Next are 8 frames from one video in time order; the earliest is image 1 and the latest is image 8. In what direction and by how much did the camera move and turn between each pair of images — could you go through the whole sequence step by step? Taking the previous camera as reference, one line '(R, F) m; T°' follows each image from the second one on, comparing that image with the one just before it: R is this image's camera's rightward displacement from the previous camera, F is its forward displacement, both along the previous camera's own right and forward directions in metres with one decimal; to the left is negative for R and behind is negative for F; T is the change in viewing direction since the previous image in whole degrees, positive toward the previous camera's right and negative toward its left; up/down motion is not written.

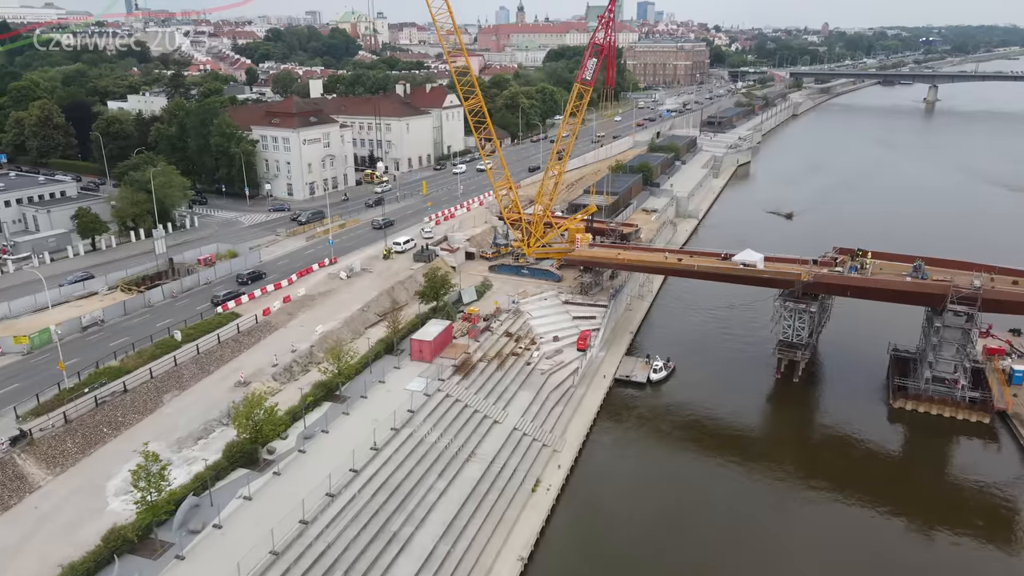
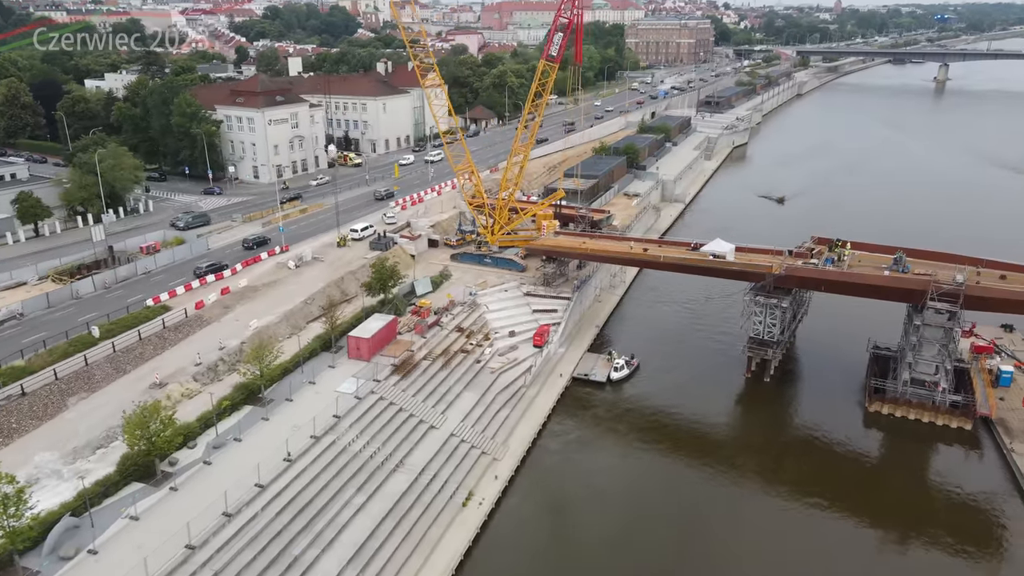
(+3.1, +2.8) m; -1°
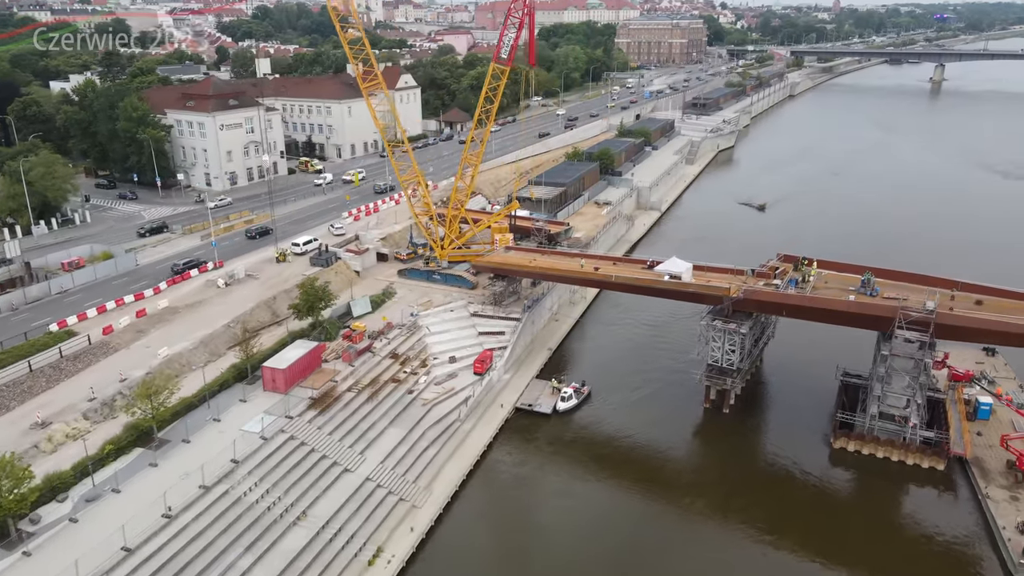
(+3.1, +3.0) m; 0°
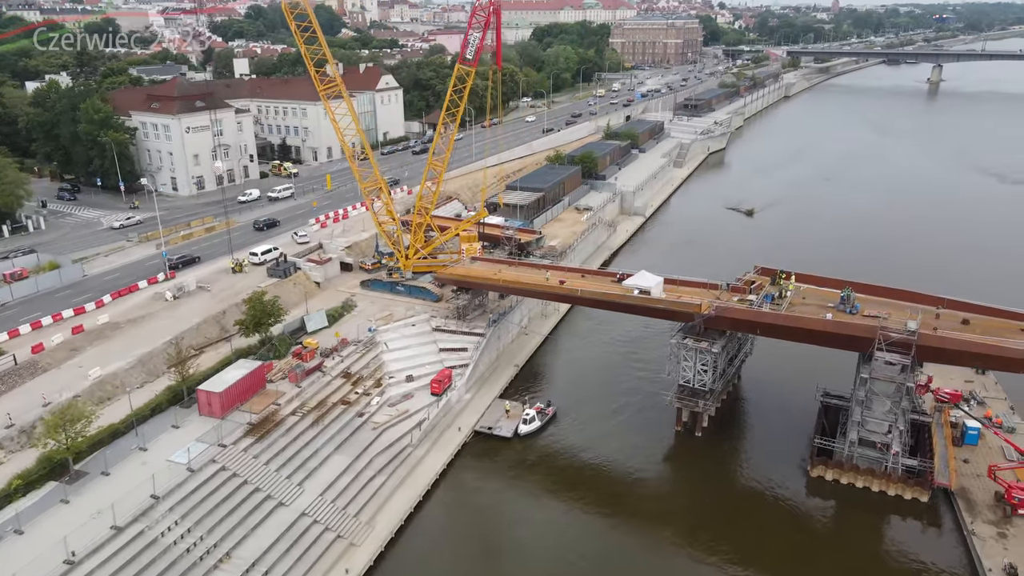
(+1.9, +2.1) m; 0°
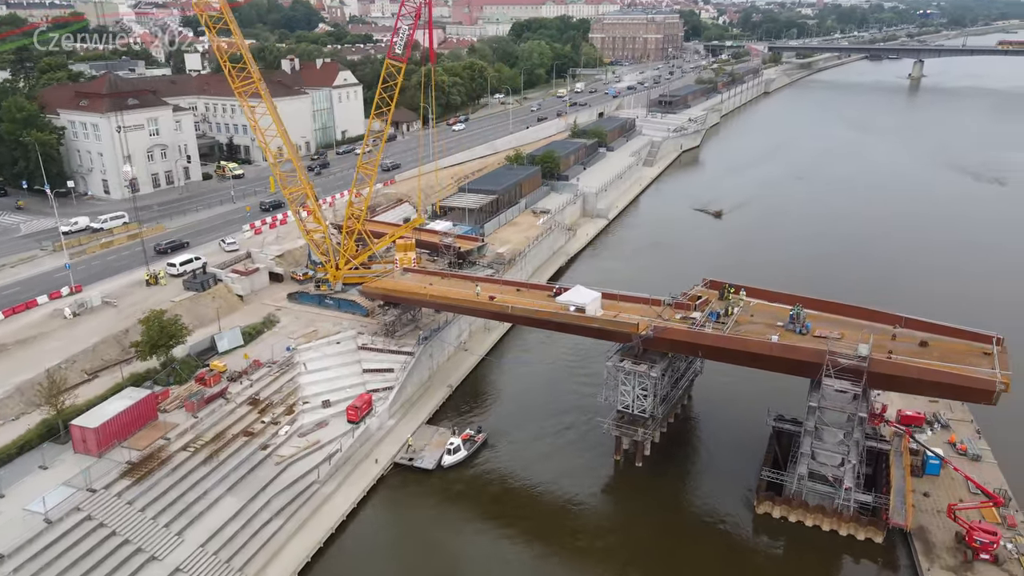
(+2.8, +3.0) m; +1°
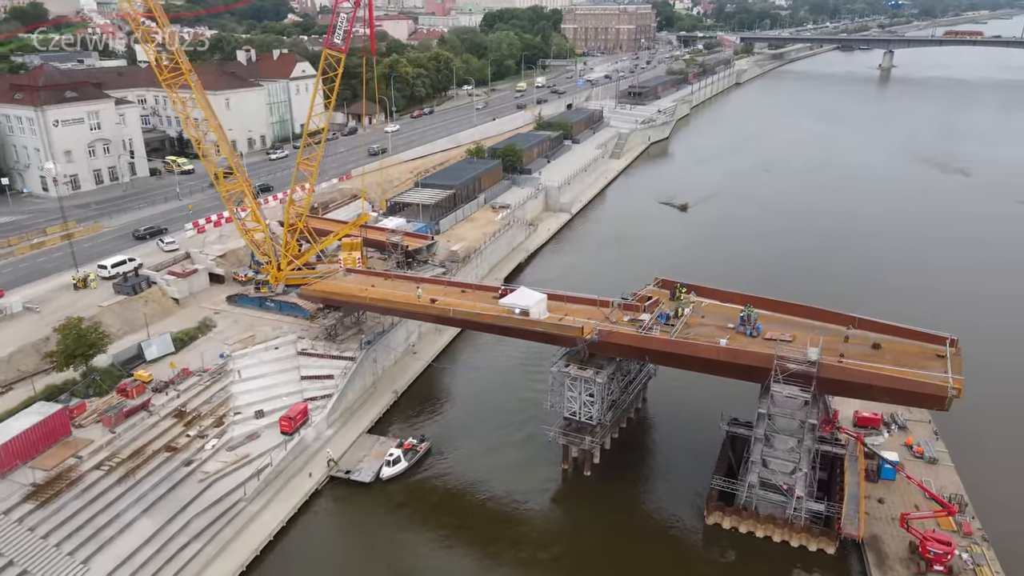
(+1.6, +1.5) m; +2°
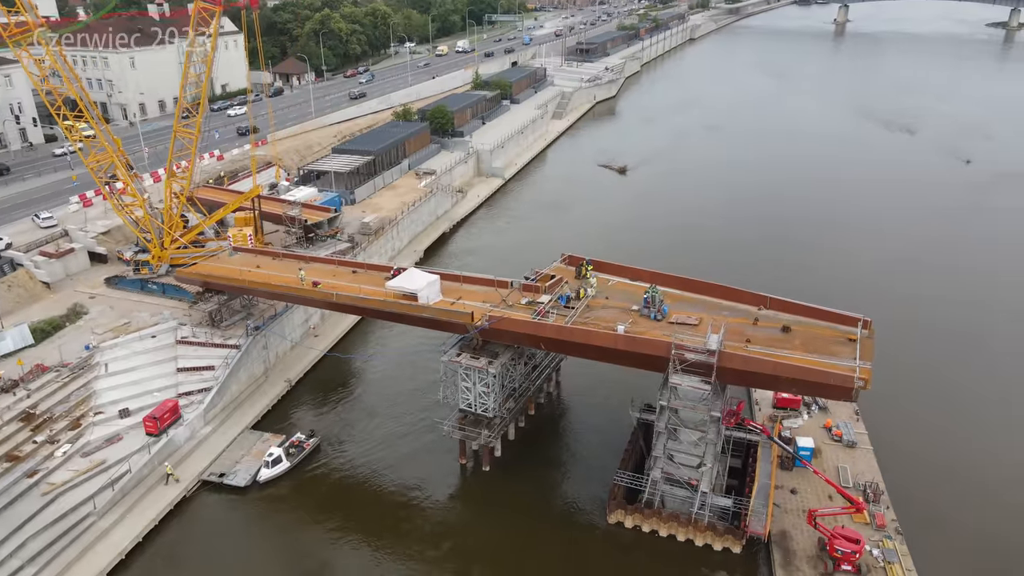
(+2.9, +2.6) m; +3°
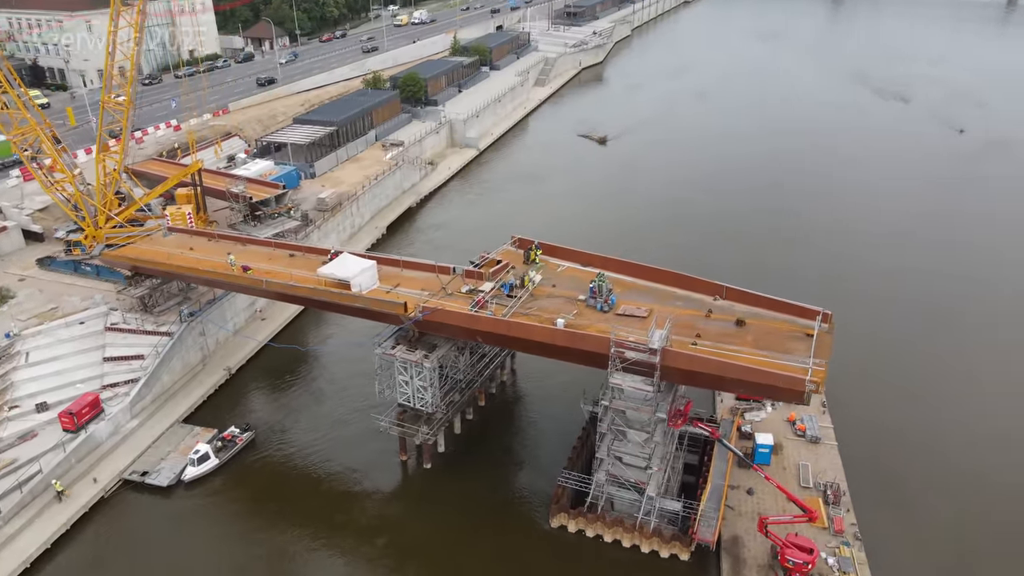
(+2.0, +1.9) m; 0°
